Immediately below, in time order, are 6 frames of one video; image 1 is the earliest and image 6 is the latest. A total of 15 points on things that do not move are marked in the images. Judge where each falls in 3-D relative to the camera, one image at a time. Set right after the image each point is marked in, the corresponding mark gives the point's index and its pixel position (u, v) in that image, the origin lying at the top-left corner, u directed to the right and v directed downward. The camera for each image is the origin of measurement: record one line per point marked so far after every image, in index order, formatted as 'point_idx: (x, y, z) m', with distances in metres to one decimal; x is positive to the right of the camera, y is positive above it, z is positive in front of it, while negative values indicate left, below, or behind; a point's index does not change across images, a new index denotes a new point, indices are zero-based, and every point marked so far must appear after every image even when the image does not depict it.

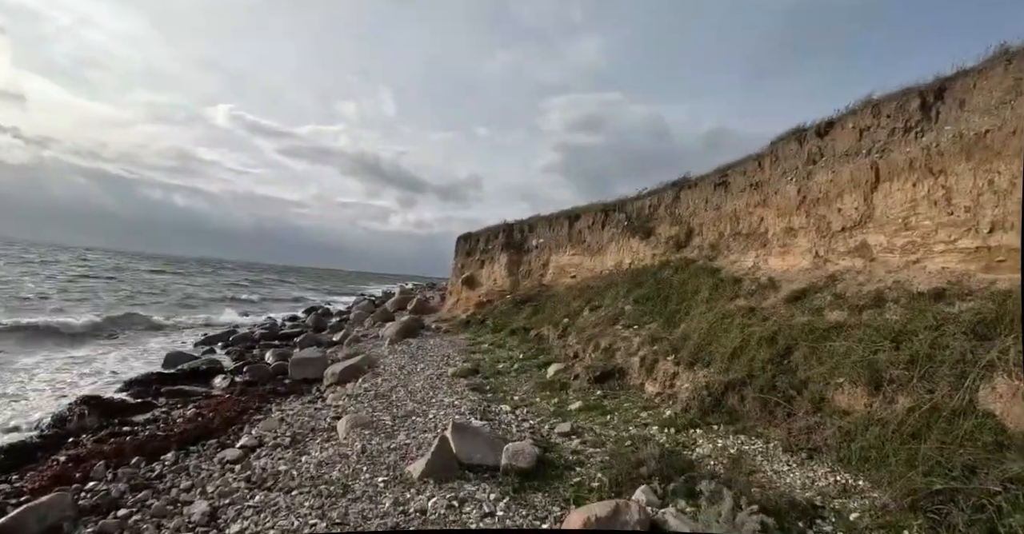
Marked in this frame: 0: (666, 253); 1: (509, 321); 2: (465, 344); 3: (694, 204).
0: (+4.5, +0.4, +15.6) m
1: (-0.2, -1.7, +18.1) m
2: (-1.5, -2.3, +16.2) m
3: (+5.3, +1.8, +15.6) m
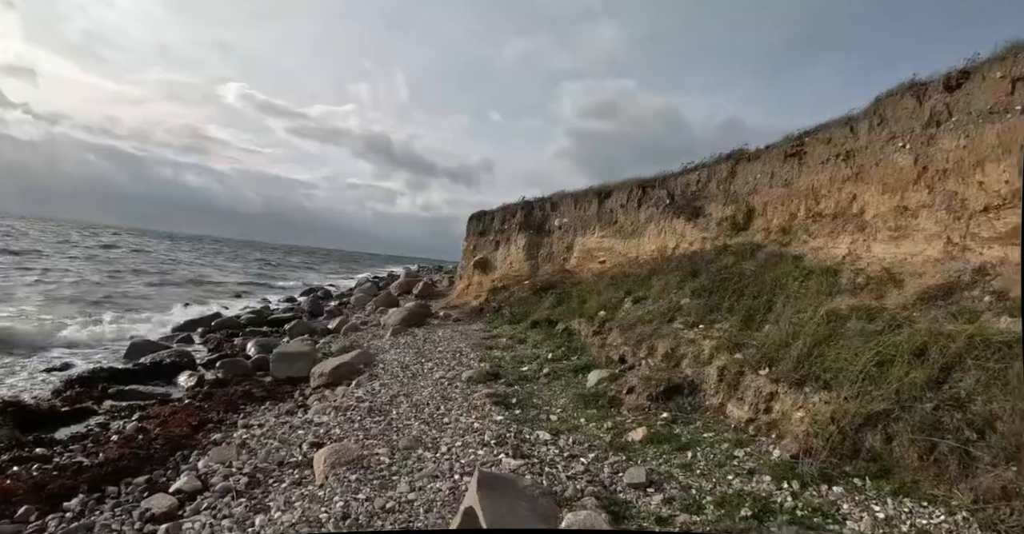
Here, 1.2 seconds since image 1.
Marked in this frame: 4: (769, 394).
0: (+5.2, +0.8, +13.2) m
1: (+0.5, -1.1, +15.7) m
2: (-0.9, -1.8, +13.9) m
3: (+6.0, +2.2, +13.1) m
4: (+3.3, -1.6, +6.9) m
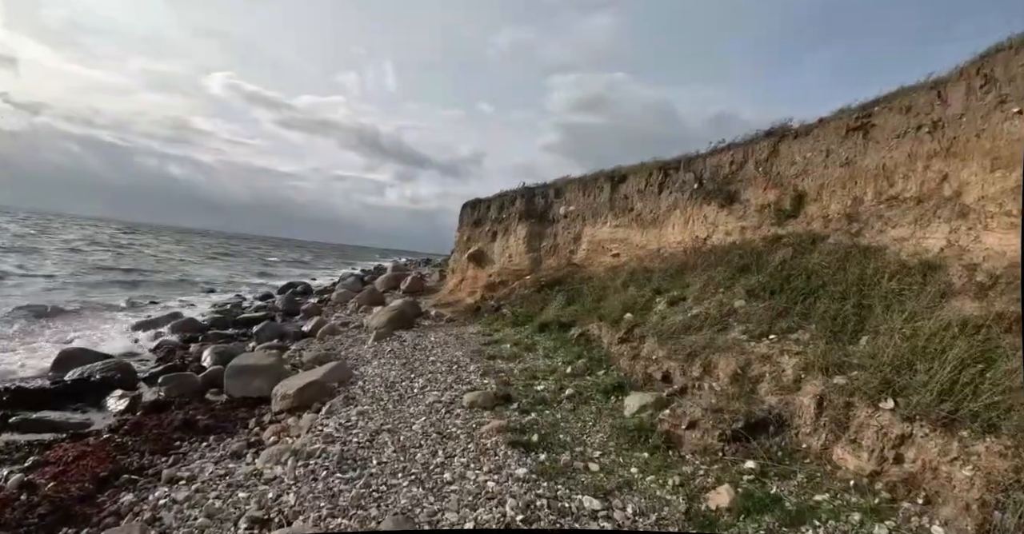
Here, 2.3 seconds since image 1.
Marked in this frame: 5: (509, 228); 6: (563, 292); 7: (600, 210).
0: (+5.3, +0.9, +11.2) m
1: (+0.5, -1.0, +13.7) m
2: (-0.8, -1.6, +11.9) m
3: (+6.1, +2.3, +11.1) m
4: (+3.6, -1.6, +5.0) m
5: (-0.1, +1.3, +17.5) m
6: (+1.3, -0.7, +13.7) m
7: (+2.6, +1.6, +15.4) m
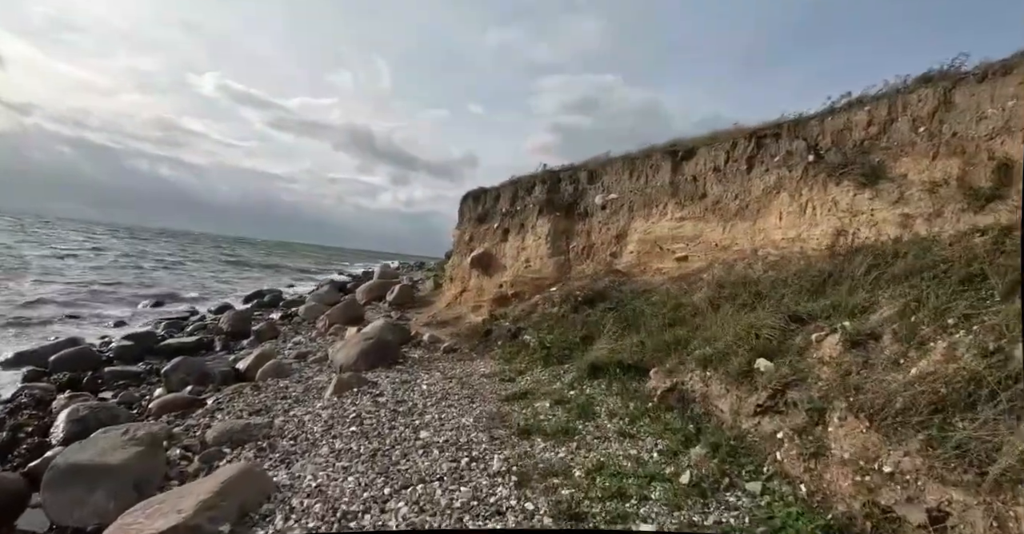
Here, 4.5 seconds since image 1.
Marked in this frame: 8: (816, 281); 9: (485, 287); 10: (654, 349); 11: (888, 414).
0: (+5.9, +0.7, +7.1) m
1: (+1.1, -1.1, +9.5) m
2: (-0.2, -1.8, +7.7) m
3: (+6.7, +2.1, +7.1) m
4: (+4.3, -1.7, +0.9) m
5: (+0.3, +1.1, +13.4) m
6: (+1.9, -0.8, +9.6) m
7: (+3.1, +1.5, +11.3) m
8: (+4.1, -0.1, +7.4) m
9: (-0.7, -0.5, +13.6) m
10: (+2.1, -1.2, +7.8) m
11: (+3.0, -1.2, +4.4) m
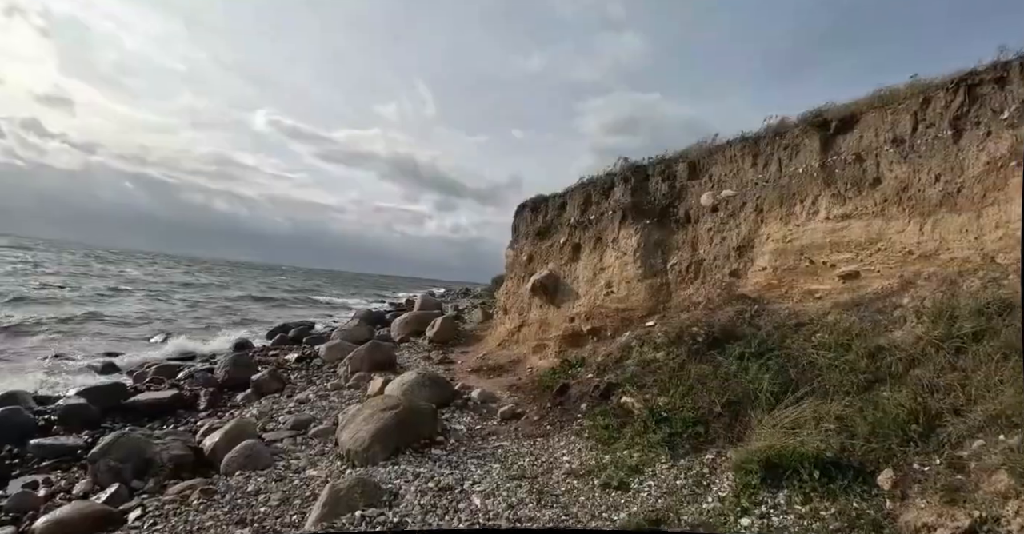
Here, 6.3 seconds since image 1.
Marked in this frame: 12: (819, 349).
0: (+6.7, +0.7, +3.5) m
1: (+2.1, -1.4, +6.2) m
2: (+0.7, -2.0, +4.4) m
3: (+7.5, +2.1, +3.5) m
4: (+4.6, -1.5, -2.7) m
5: (+1.7, +0.6, +10.2) m
6: (+2.9, -1.1, +6.2) m
7: (+4.3, +1.1, +7.9) m
8: (+5.0, -0.3, +3.9) m
9: (+0.7, -1.0, +10.5) m
10: (+3.0, -1.4, +4.4) m
11: (+3.6, -1.2, +0.9) m
12: (+3.6, -0.9, +6.2) m
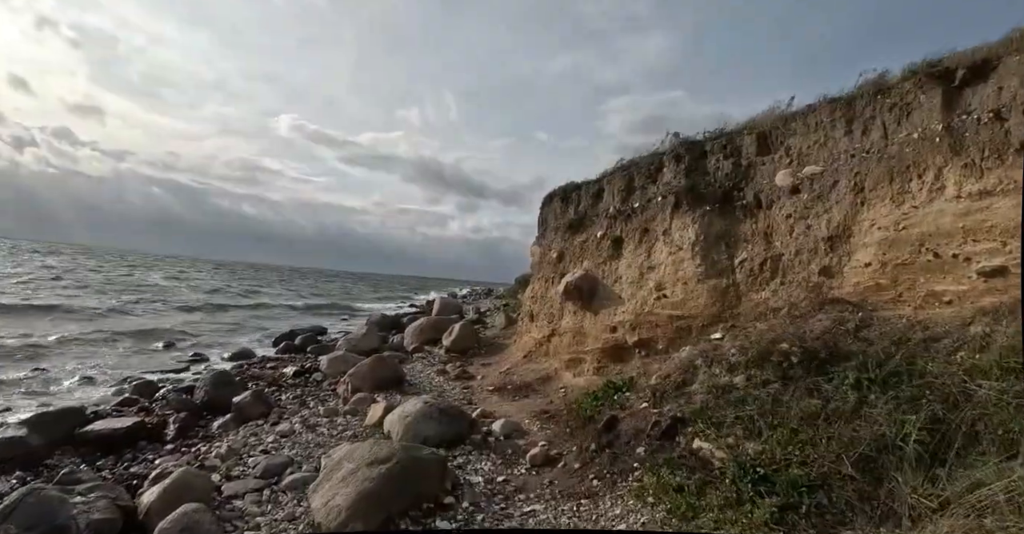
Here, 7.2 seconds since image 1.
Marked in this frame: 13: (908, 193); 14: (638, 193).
0: (+6.8, +0.8, +1.6) m
1: (+2.4, -1.4, +4.5) m
2: (+0.9, -2.0, +2.8) m
3: (+7.6, +2.2, +1.5) m
4: (+4.5, -1.4, -4.6) m
5: (+2.2, +0.6, +8.5) m
6: (+3.2, -1.1, +4.4) m
7: (+4.6, +1.2, +6.1) m
8: (+5.2, -0.2, +2.0) m
9: (+1.2, -1.0, +8.8) m
10: (+3.2, -1.4, +2.6) m
11: (+3.7, -1.2, -0.9) m
12: (+3.9, -0.9, +4.4) m
13: (+4.4, +0.8, +6.1) m
14: (+2.1, +1.2, +9.0) m
